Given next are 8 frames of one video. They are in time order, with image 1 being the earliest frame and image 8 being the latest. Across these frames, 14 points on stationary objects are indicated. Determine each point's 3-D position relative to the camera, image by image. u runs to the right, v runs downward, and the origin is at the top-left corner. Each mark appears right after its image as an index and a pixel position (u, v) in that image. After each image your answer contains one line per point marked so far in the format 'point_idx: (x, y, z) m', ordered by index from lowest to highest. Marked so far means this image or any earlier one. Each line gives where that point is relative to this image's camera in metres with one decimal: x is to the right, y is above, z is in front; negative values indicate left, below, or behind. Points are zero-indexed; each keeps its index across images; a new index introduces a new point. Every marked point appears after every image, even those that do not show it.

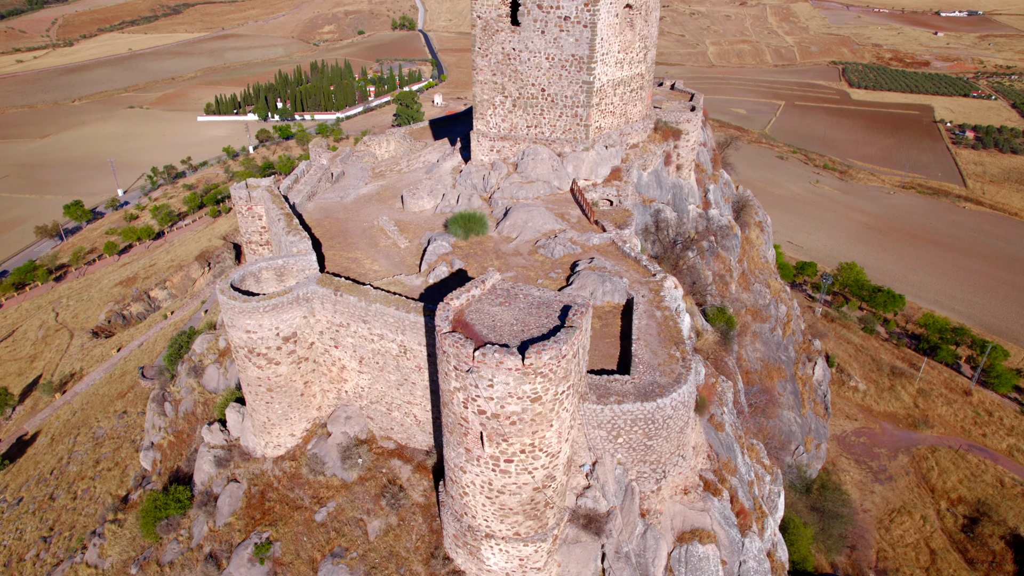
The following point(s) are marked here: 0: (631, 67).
0: (+2.9, +5.3, +15.9) m
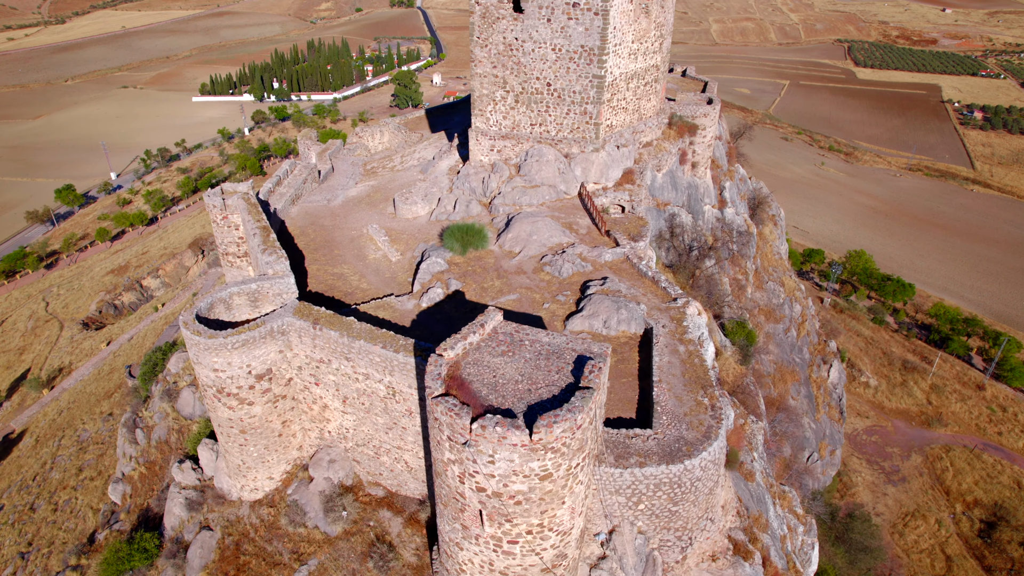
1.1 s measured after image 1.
0: (+2.9, +5.0, +14.4) m
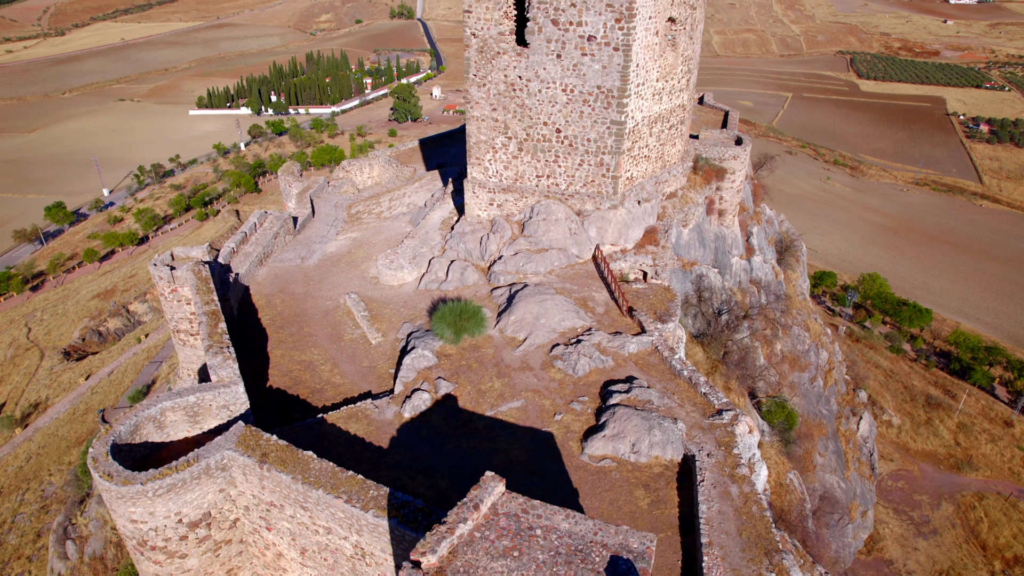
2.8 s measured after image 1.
0: (+3.0, +3.5, +12.3) m
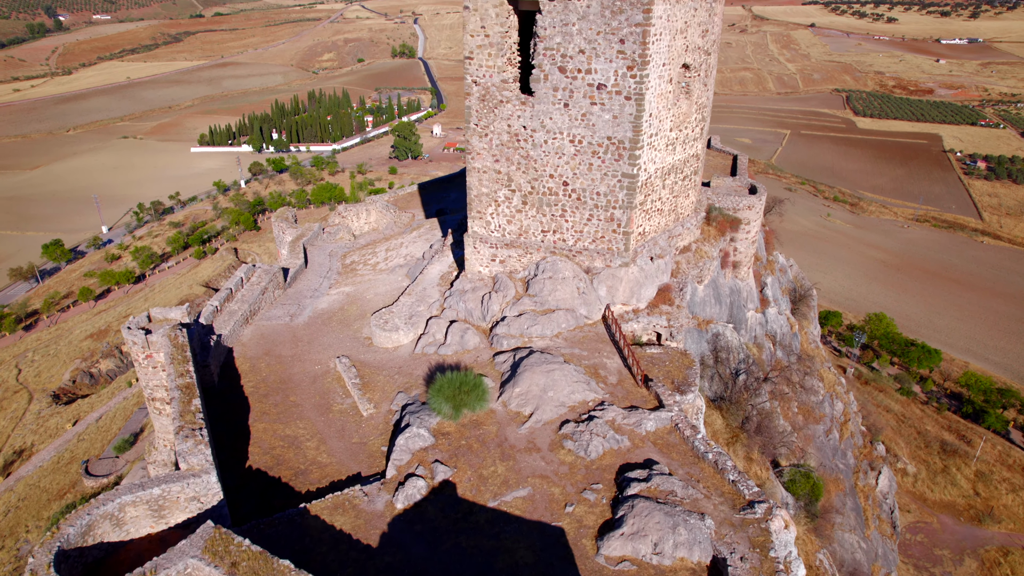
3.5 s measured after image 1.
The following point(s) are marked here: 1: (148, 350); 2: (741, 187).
0: (+3.0, +2.4, +11.6) m
1: (-5.6, -1.0, +10.1) m
2: (+5.2, +2.3, +15.2) m
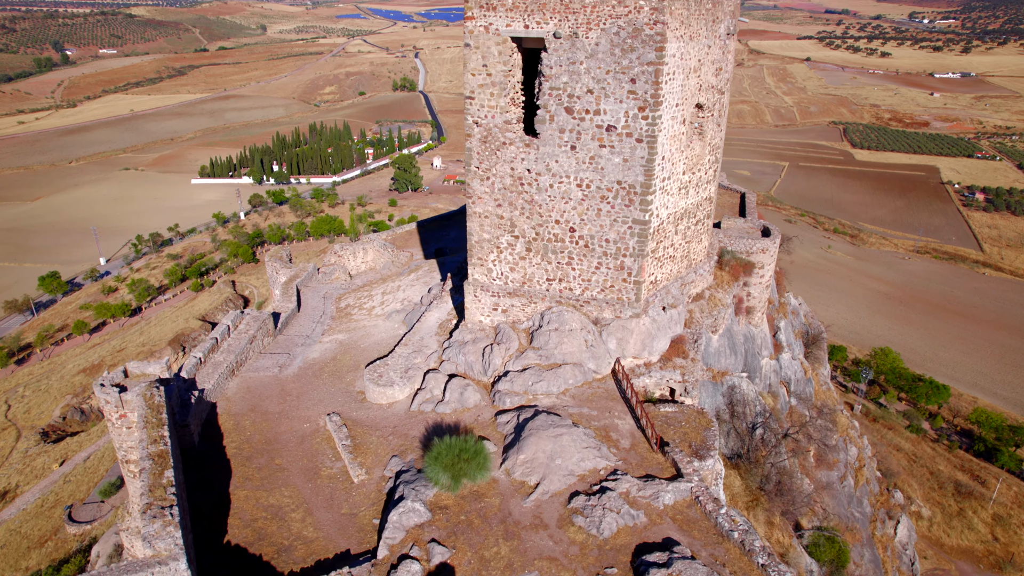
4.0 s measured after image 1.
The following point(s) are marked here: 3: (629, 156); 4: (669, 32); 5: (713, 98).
0: (+3.1, +1.5, +11.0) m
1: (-5.5, -1.7, +9.3) m
2: (+5.3, +1.3, +14.5) m
3: (+1.6, +1.8, +9.3) m
4: (+2.0, +3.3, +8.6) m
5: (+3.2, +3.0, +10.4) m
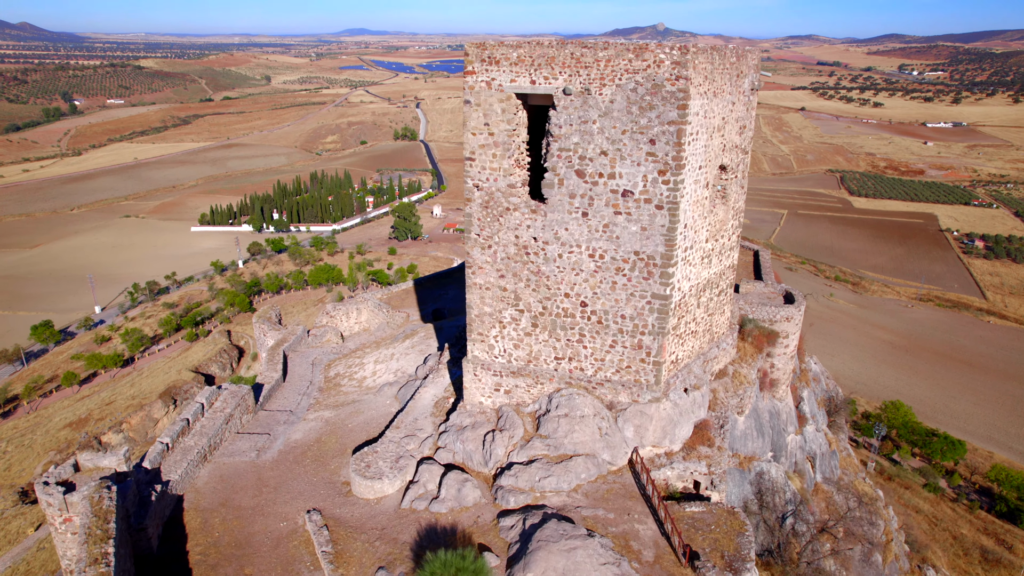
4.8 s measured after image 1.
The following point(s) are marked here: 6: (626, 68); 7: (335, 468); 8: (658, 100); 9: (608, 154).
0: (+3.1, +0.4, +9.9) m
1: (-5.4, -2.8, +8.0) m
2: (+5.4, -0.1, +13.5) m
3: (+1.7, +0.8, +8.3) m
4: (+2.1, +2.3, +7.7) m
5: (+3.2, +1.8, +9.5) m
6: (+1.3, +2.6, +7.7) m
7: (-2.8, -2.8, +10.5) m
8: (+1.7, +2.2, +7.7) m
9: (+1.2, +1.6, +8.1) m
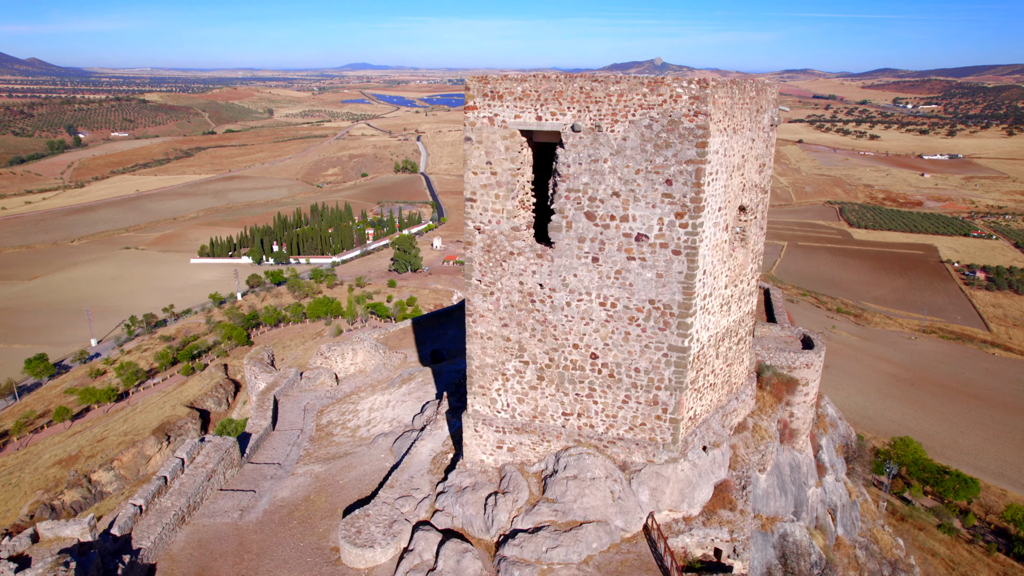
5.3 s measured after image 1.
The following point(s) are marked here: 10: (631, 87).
0: (+3.2, -0.3, +9.2) m
1: (-5.4, -3.4, +7.2) m
2: (+5.4, -1.0, +12.8) m
3: (+1.8, +0.2, +7.7) m
4: (+2.2, +1.8, +7.1) m
5: (+3.3, +1.2, +8.9) m
6: (+1.4, +2.0, +7.2) m
7: (-2.8, -3.6, +9.7) m
8: (+1.7, +1.6, +7.1) m
9: (+1.2, +1.0, +7.5) m
10: (+1.3, +2.2, +7.1) m
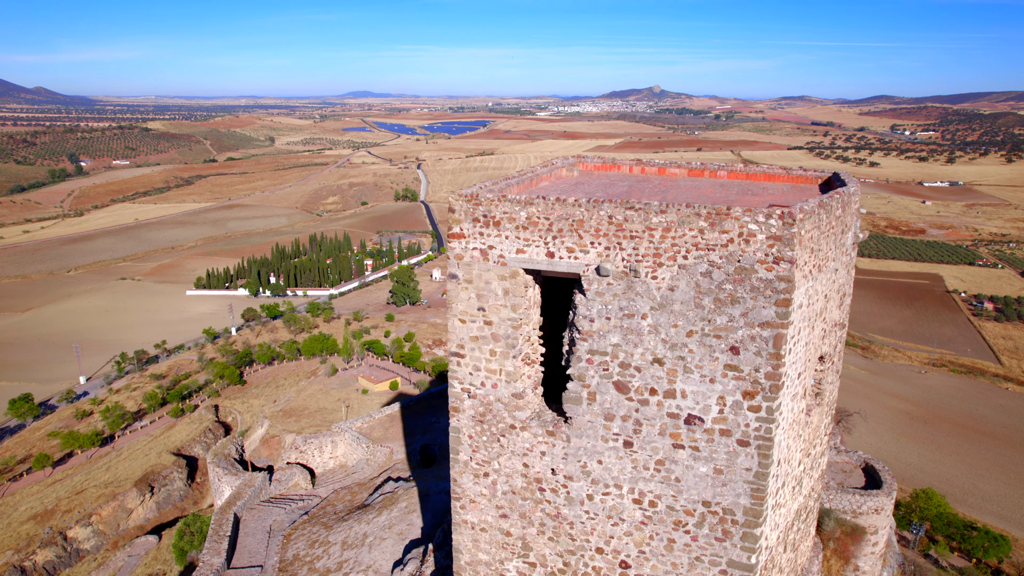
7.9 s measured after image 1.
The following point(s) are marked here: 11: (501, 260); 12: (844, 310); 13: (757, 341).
0: (+3.2, -2.0, +7.1) m
1: (-5.4, -5.0, +4.9) m
2: (+5.4, -2.8, +10.6) m
3: (+1.8, -1.5, +5.5) m
4: (+2.2, +0.1, +5.0) m
5: (+3.3, -0.5, +6.7) m
6: (+1.4, +0.3, +5.1) m
7: (-2.8, -5.3, +7.4) m
8: (+1.8, 0.0, +5.0) m
9: (+1.2, -0.6, +5.4) m
10: (+1.3, +0.5, +5.0) m
11: (-0.1, +0.2, +5.6) m
12: (+3.4, -0.2, +6.8) m
13: (+1.9, -0.4, +5.1) m
